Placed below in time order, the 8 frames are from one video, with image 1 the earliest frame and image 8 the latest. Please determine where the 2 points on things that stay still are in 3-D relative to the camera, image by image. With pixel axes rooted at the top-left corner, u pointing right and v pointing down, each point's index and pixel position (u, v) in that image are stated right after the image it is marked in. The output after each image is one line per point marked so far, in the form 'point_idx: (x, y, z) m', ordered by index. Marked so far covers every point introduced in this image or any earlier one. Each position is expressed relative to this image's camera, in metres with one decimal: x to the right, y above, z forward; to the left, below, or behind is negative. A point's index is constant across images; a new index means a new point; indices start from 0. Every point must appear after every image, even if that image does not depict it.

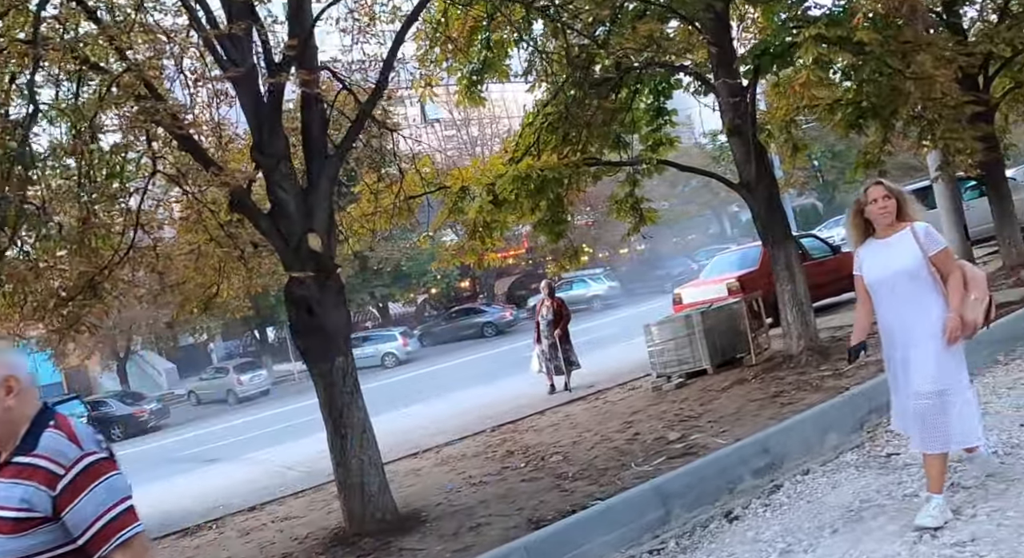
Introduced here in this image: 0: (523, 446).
0: (+0.1, -1.8, +11.2) m
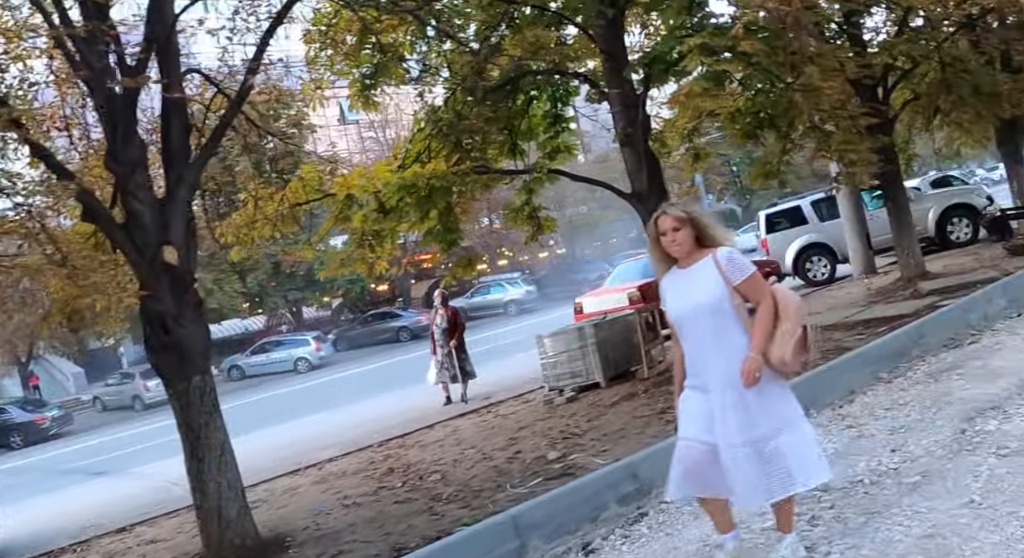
0: (-1.1, -2.0, +10.8) m
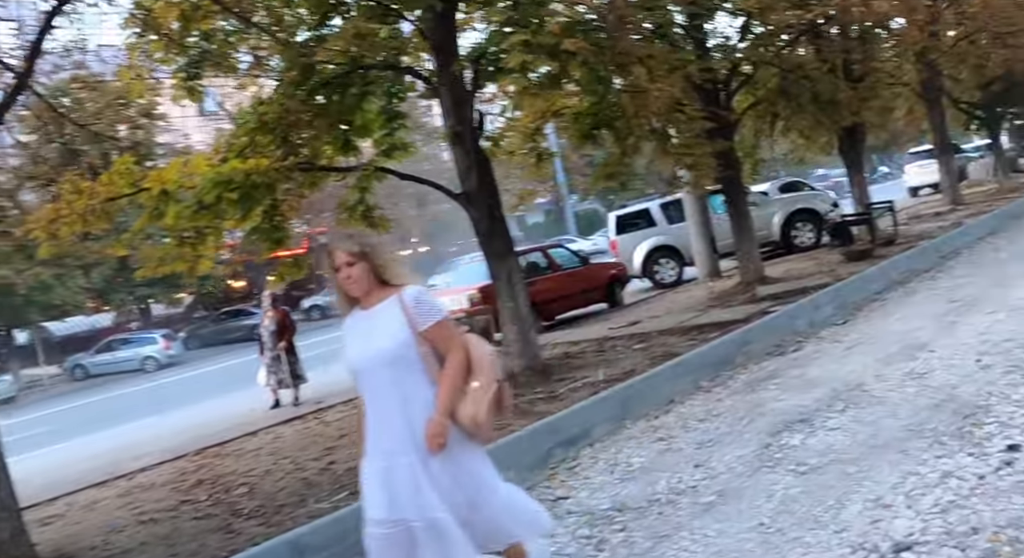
0: (-3.0, -2.0, +10.1) m
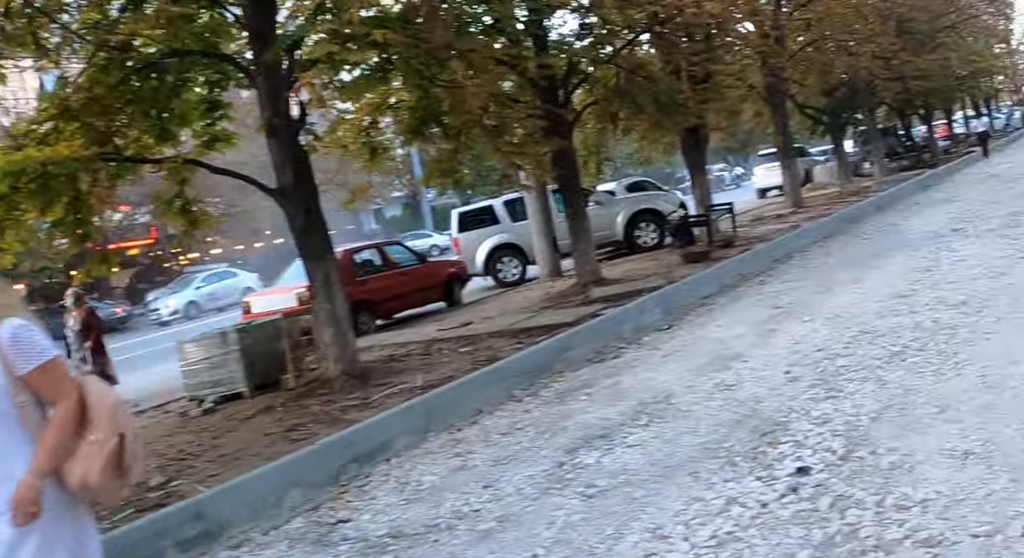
0: (-4.7, -1.9, +9.2) m
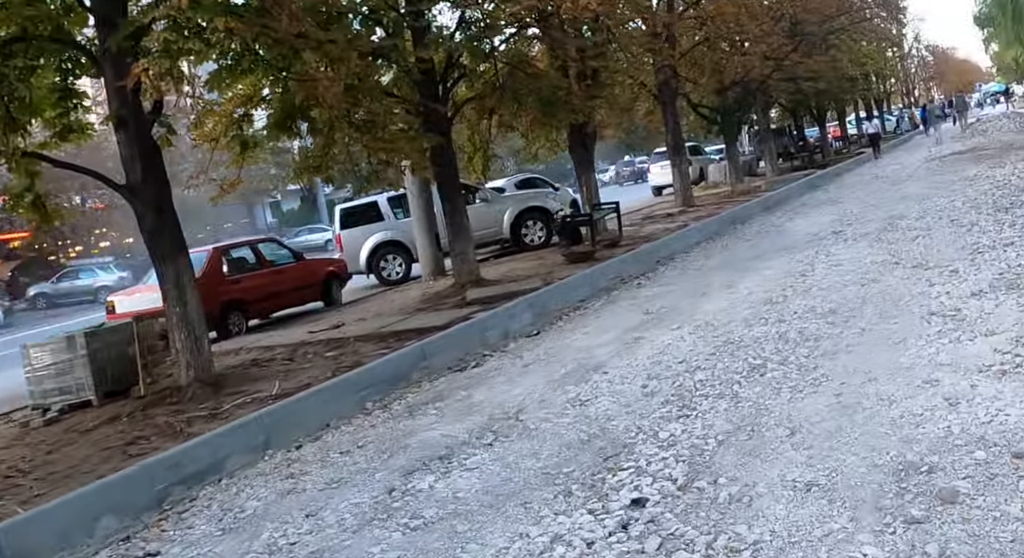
0: (-6.0, -2.0, +8.1) m
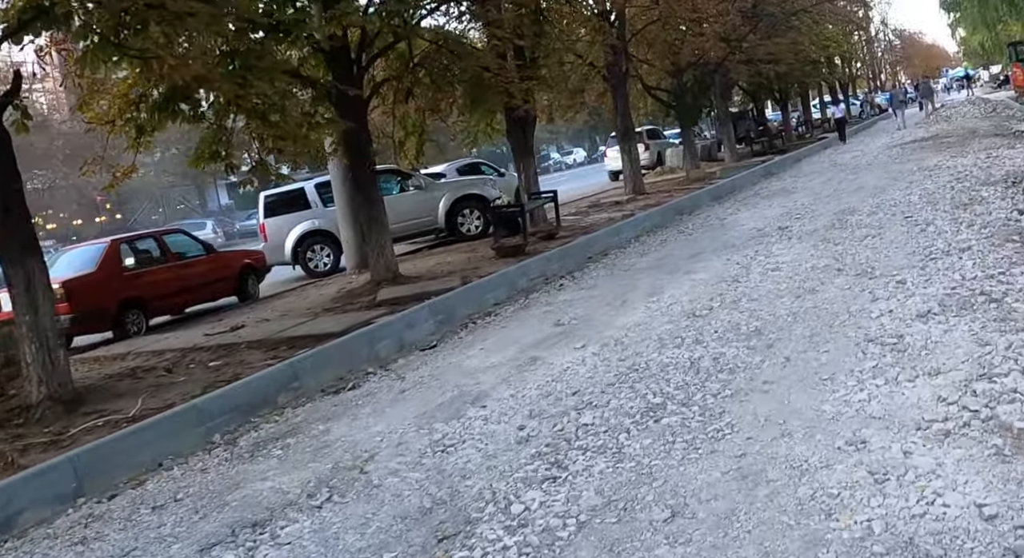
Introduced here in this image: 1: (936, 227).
0: (-6.9, -2.0, +6.7) m
1: (+4.1, +0.5, +9.9) m
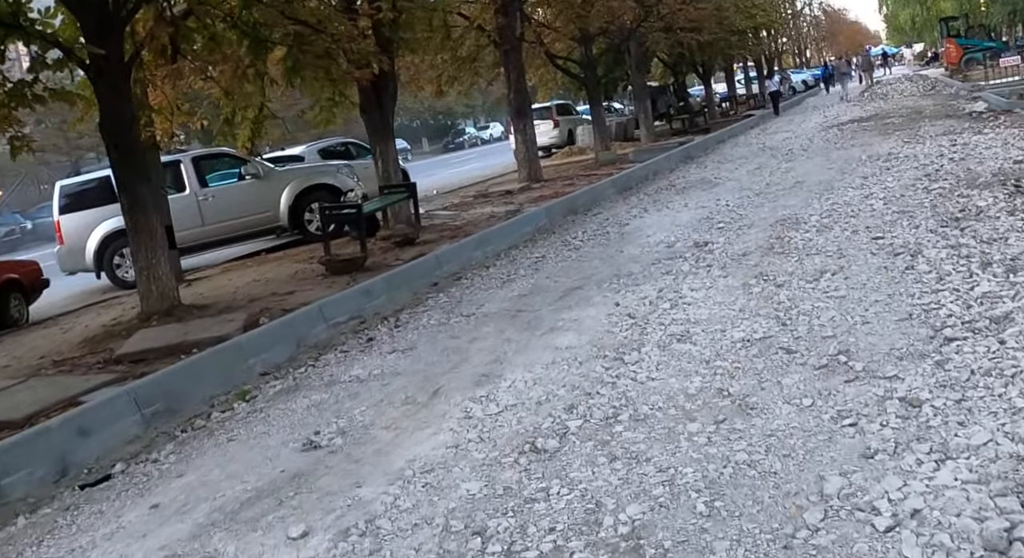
0: (-8.1, -2.6, +2.5) m
1: (+2.6, +0.1, +6.3) m
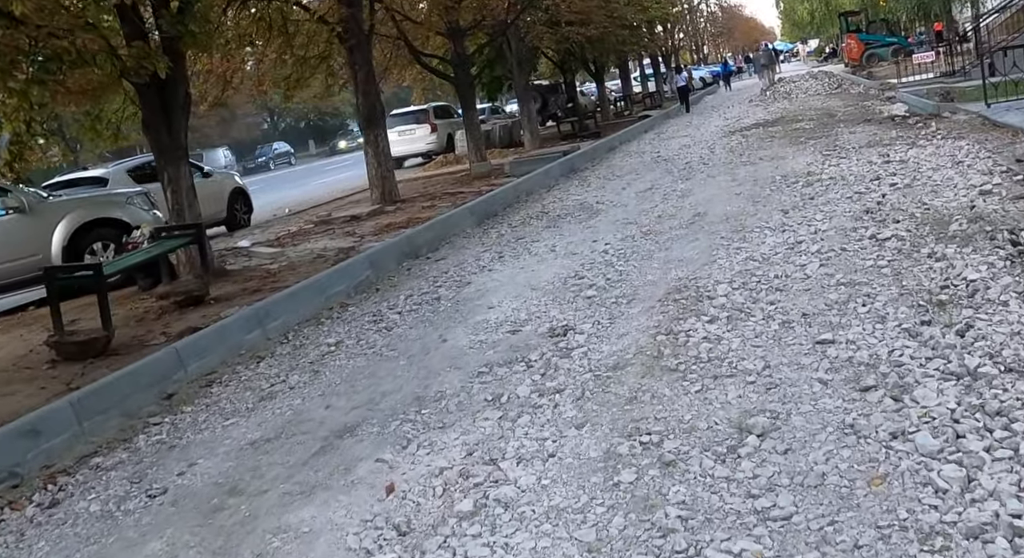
0: (-8.8, -3.4, -1.3) m
1: (+1.4, -0.5, +3.5) m
